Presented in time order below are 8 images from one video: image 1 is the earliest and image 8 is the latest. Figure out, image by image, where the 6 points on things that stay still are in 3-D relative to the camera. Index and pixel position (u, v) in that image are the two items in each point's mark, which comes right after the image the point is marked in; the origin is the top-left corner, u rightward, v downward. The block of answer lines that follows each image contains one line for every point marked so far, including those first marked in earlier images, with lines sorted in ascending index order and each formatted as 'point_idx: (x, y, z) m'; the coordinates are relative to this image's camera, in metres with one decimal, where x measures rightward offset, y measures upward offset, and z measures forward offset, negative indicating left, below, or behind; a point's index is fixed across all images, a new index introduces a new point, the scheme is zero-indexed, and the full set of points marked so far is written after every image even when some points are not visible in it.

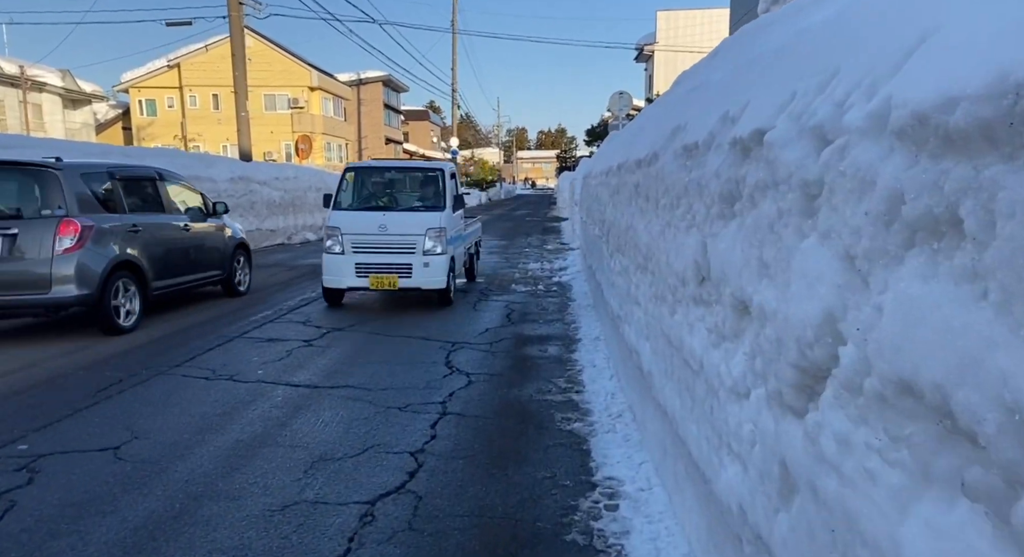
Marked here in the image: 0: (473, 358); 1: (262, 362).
0: (-0.3, -0.7, +6.1) m
1: (-2.1, -0.7, +5.7) m
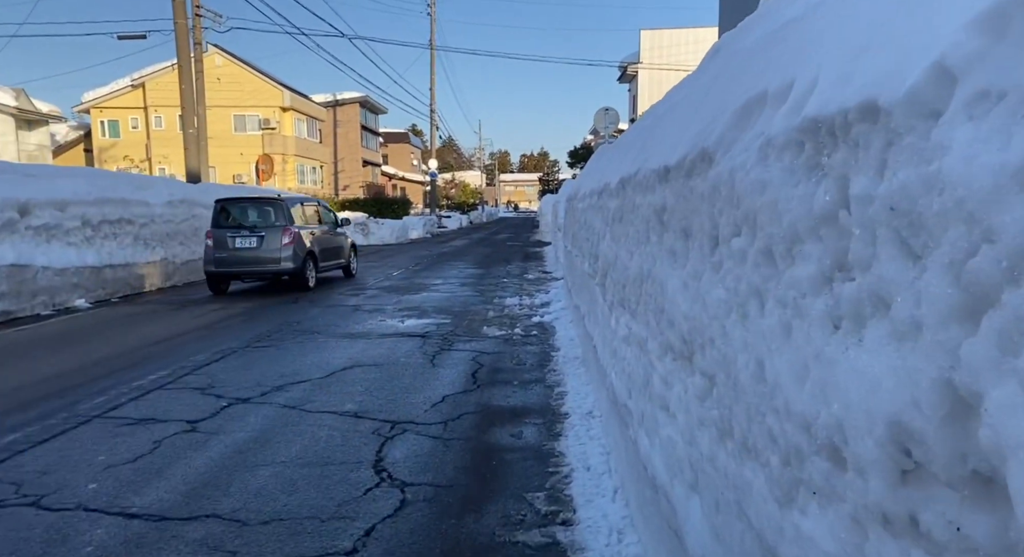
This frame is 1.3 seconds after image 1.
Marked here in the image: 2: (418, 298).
0: (-0.6, -1.1, +4.3) m
1: (-2.3, -1.1, +3.9) m
2: (-1.6, -0.4, +11.9) m
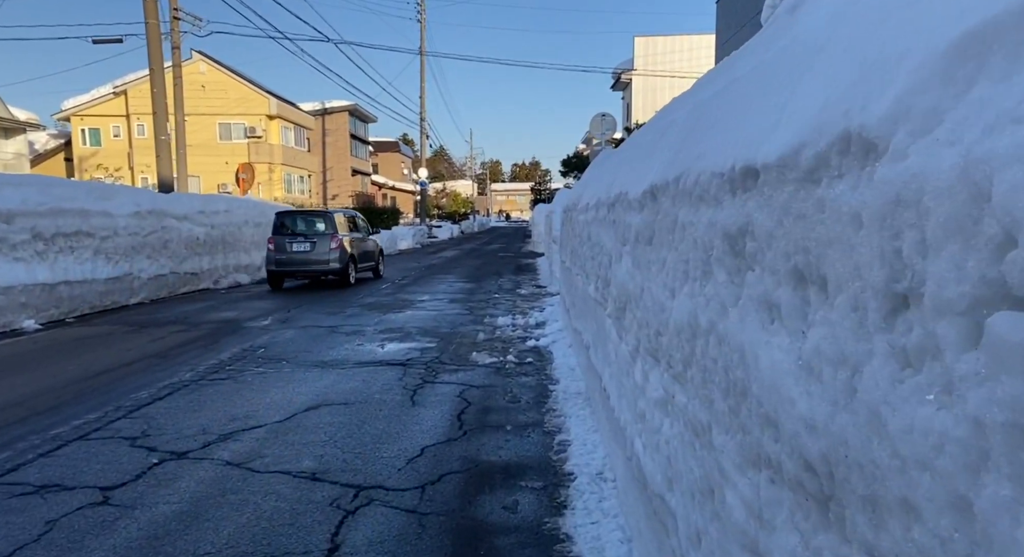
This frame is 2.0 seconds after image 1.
0: (-0.6, -1.3, +3.4) m
1: (-2.4, -1.3, +2.9) m
2: (-1.8, -0.7, +10.9) m
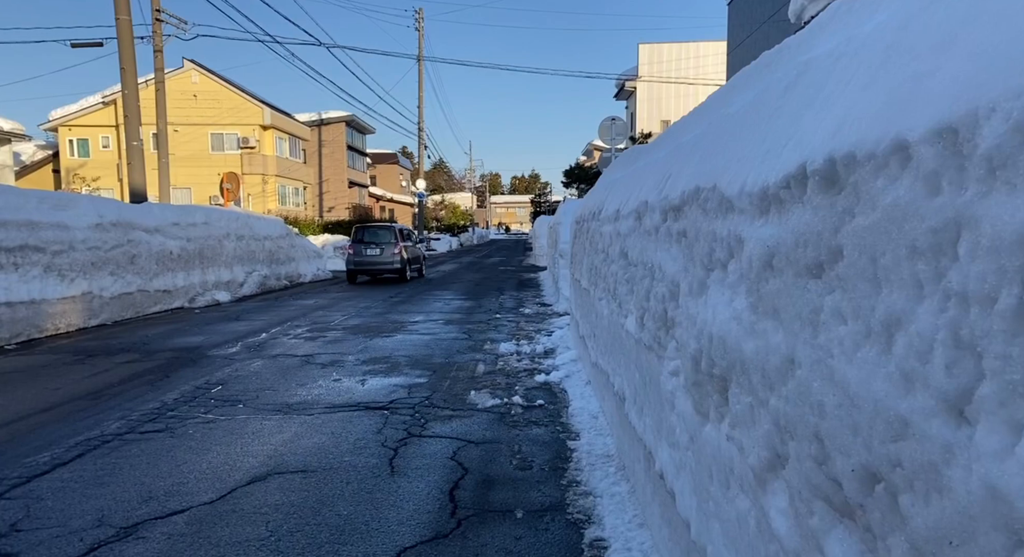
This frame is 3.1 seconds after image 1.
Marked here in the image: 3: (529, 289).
0: (-0.6, -1.4, +2.0) m
1: (-2.3, -1.4, +1.5) m
2: (-1.7, -0.9, +9.6) m
3: (+0.4, -0.3, +18.2) m
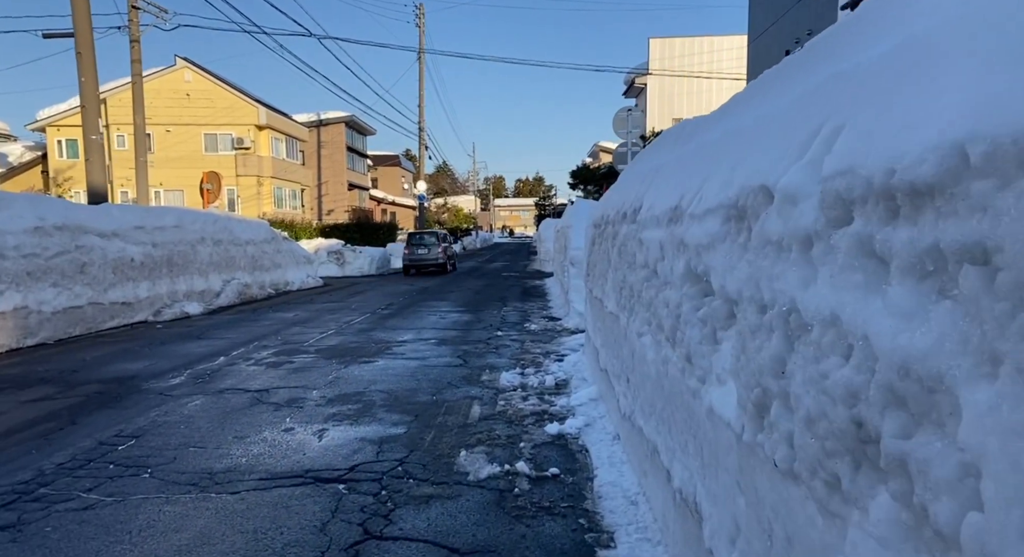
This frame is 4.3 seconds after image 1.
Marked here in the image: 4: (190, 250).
0: (-0.6, -1.6, +0.3) m
1: (-2.3, -1.5, -0.2) m
2: (-1.7, -1.1, +7.9) m
3: (+0.5, -0.5, +16.5) m
4: (-7.3, +0.6, +15.4) m
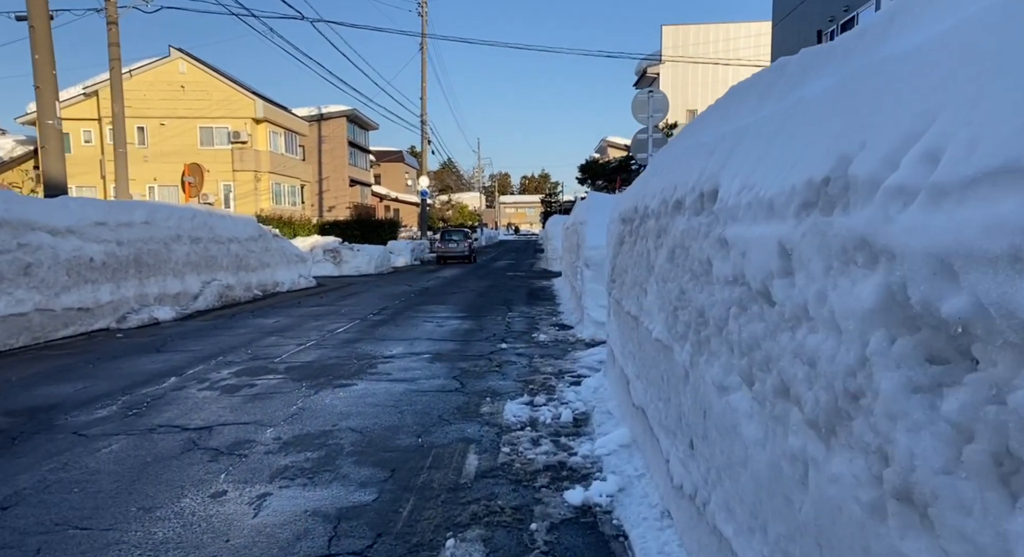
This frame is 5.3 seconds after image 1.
0: (-0.6, -1.7, -1.2) m
1: (-2.3, -1.6, -1.6) m
2: (-1.6, -1.2, +6.4) m
3: (+0.6, -0.5, +15.0) m
4: (-7.2, +0.6, +14.0) m
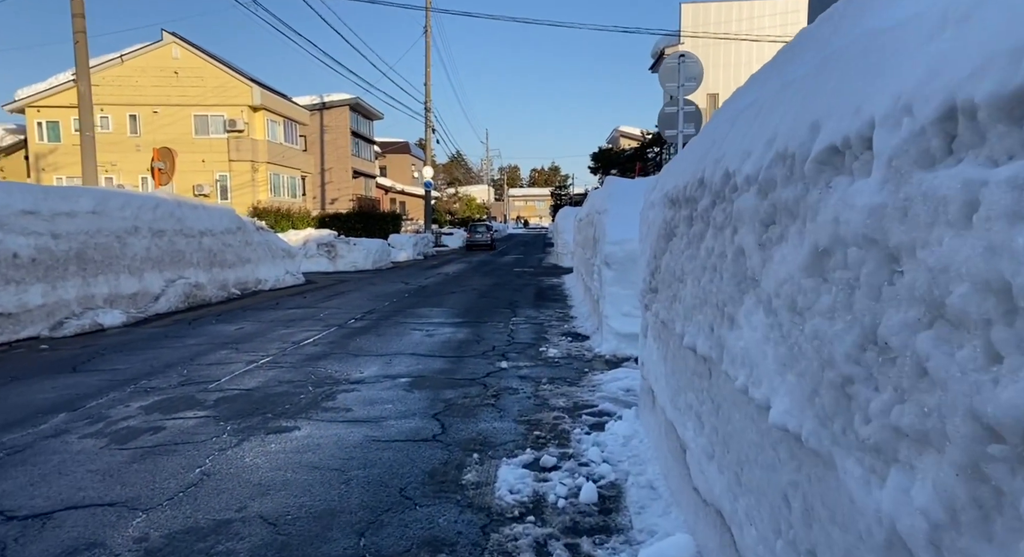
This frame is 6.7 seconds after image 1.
0: (-0.7, -1.8, -3.1) m
1: (-2.5, -1.8, -3.5) m
2: (-1.6, -1.2, +4.5) m
3: (+0.7, -0.5, +13.0) m
4: (-7.1, +0.6, +12.1) m
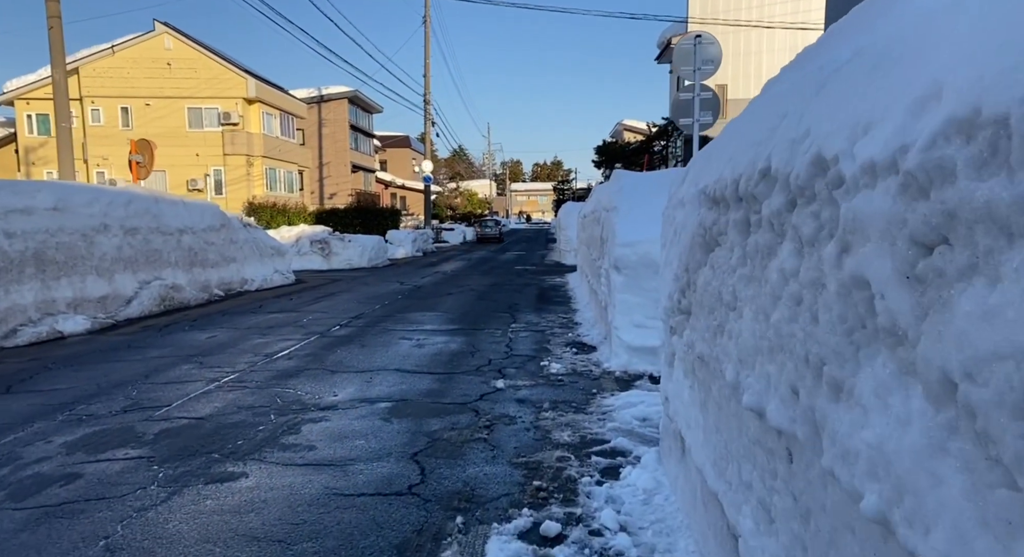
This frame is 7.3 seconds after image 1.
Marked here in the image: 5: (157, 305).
0: (-0.8, -2.0, -4.1) m
1: (-2.5, -1.9, -4.5) m
2: (-1.7, -1.3, +3.5) m
3: (+0.7, -0.6, +12.0) m
4: (-7.1, +0.6, +11.2) m
5: (-6.7, -0.5, +12.8) m
